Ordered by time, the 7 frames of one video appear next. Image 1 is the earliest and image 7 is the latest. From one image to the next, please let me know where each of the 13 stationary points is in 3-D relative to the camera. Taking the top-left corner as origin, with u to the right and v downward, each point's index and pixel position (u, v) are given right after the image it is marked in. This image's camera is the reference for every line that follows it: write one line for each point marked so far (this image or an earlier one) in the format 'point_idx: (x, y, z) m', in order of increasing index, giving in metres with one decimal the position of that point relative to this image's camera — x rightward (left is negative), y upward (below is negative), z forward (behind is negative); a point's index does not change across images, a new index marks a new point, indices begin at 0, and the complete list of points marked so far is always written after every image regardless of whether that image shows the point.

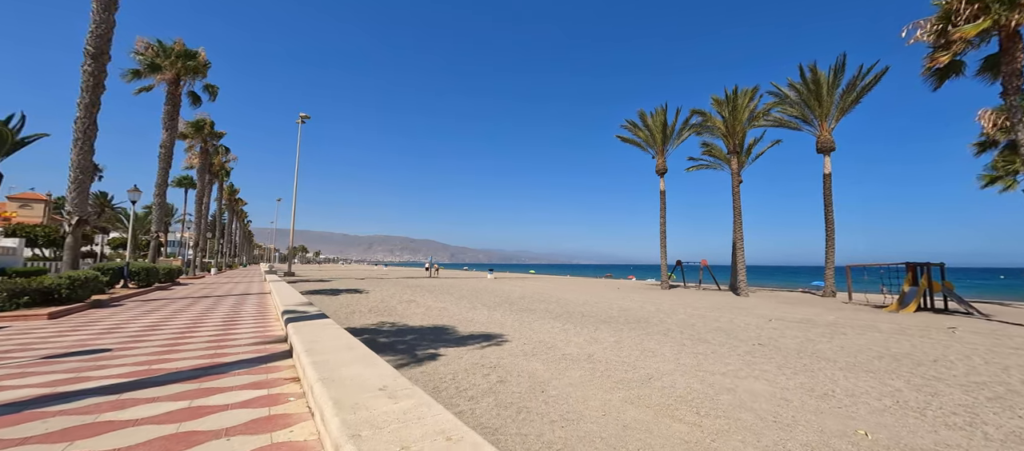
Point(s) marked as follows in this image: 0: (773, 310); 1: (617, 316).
0: (+8.7, -2.8, +12.5) m
1: (+3.2, -2.7, +11.2) m
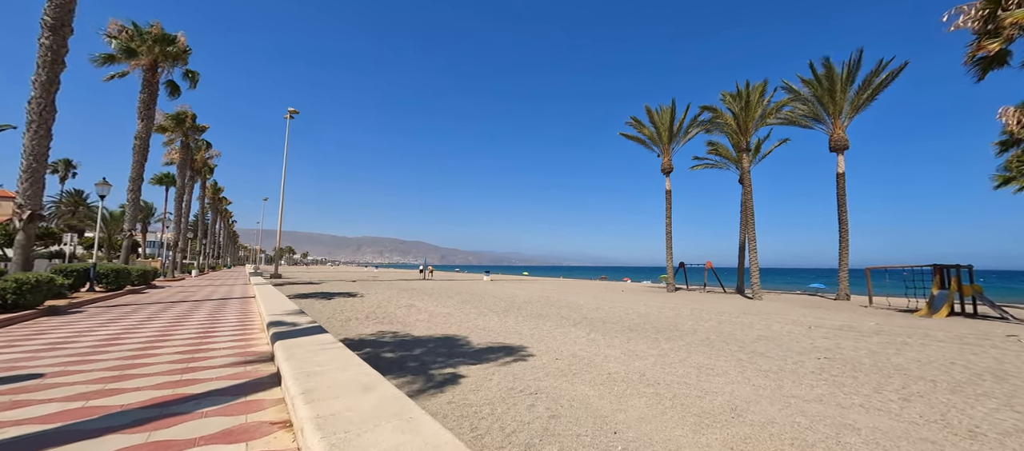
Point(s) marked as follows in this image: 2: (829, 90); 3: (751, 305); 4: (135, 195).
0: (+9.0, -2.8, +11.7) m
1: (+3.5, -2.7, +10.3) m
2: (+15.7, +6.7, +18.6) m
3: (+9.5, -3.2, +14.8) m
4: (-19.0, +1.6, +18.8) m
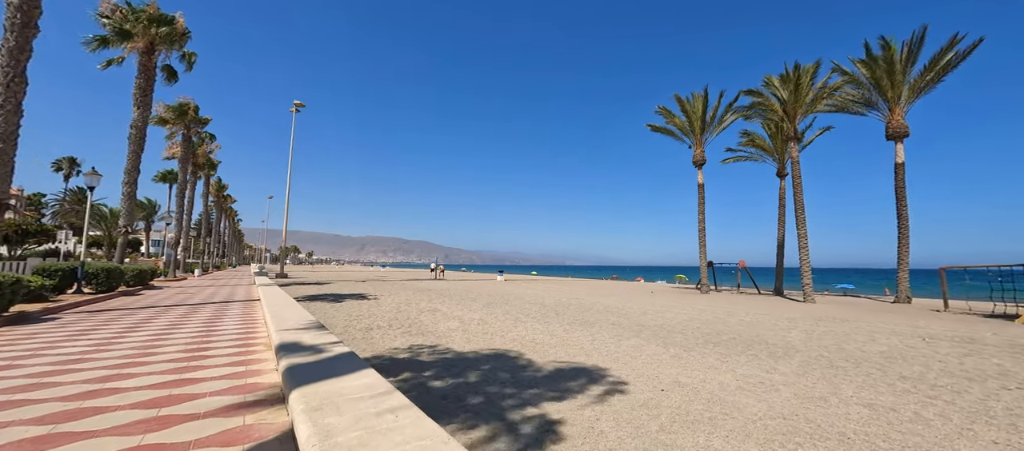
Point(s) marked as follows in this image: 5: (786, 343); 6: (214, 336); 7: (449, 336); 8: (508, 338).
0: (+10.2, -2.6, +10.0) m
1: (+4.7, -2.5, +8.7) m
2: (+16.9, +6.9, +16.8) m
3: (+10.6, -3.0, +13.2) m
4: (-17.8, +1.8, +17.5) m
5: (+5.5, -2.3, +7.5) m
6: (-6.3, -2.2, +8.0) m
7: (-1.3, -2.2, +7.6) m
8: (-0.1, -2.3, +7.5) m
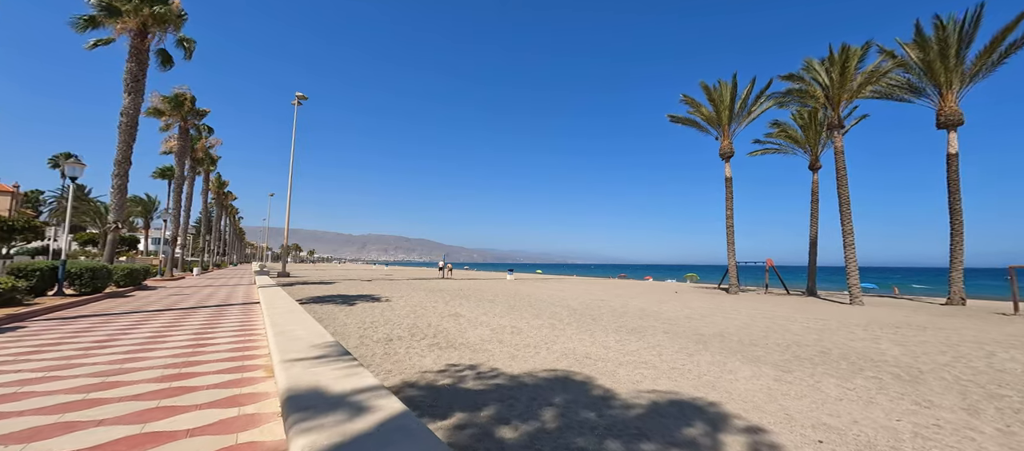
0: (+11.0, -2.4, +8.7) m
1: (+5.5, -2.3, +7.4) m
2: (+17.8, +7.1, +15.5) m
3: (+11.5, -2.8, +11.9) m
4: (-16.9, +1.9, +16.2) m
5: (+6.3, -2.2, +6.2) m
6: (-5.5, -2.1, +6.7) m
7: (-0.4, -2.1, +6.3) m
8: (+0.8, -2.1, +6.3) m
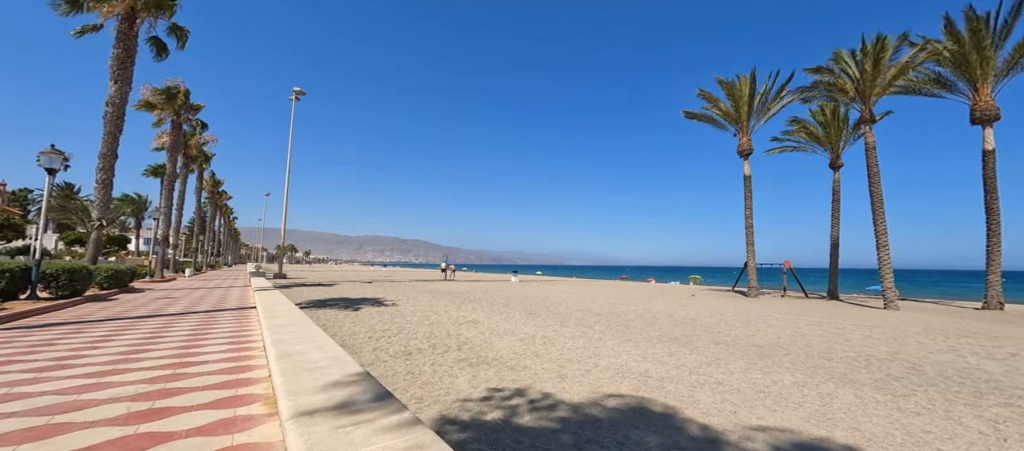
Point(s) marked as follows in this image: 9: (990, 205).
0: (+11.6, -2.4, +7.9) m
1: (+6.1, -2.3, +6.5) m
2: (+18.4, +7.1, +14.7) m
3: (+12.0, -2.8, +11.0) m
4: (-16.4, +2.0, +15.1) m
5: (+6.9, -2.1, +5.3) m
6: (-4.9, -2.0, +5.7) m
7: (+0.2, -2.0, +5.3) m
8: (+1.4, -2.1, +5.3) m
9: (+19.3, +0.8, +15.1) m
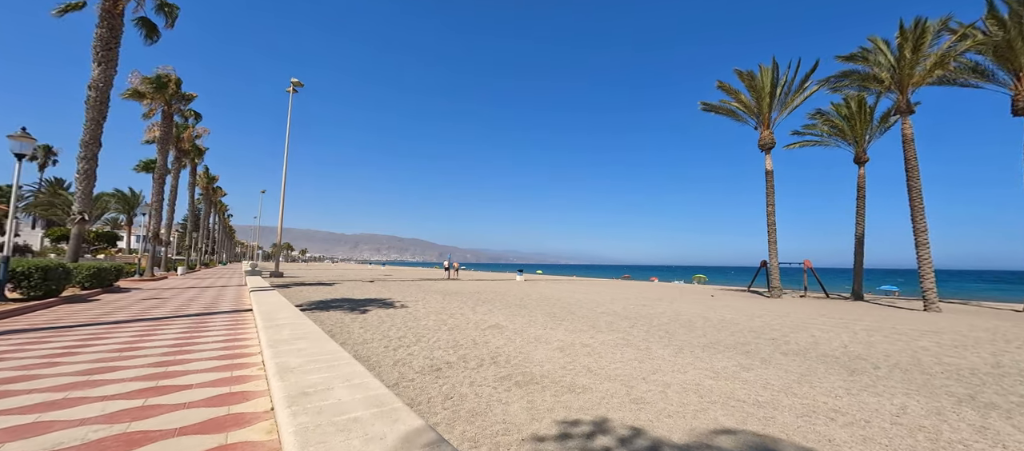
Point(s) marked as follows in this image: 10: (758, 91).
0: (+12.3, -2.3, +7.0) m
1: (+6.8, -2.2, +5.5) m
2: (+19.0, +7.2, +13.9) m
3: (+12.7, -2.7, +10.2) m
4: (-15.8, +2.2, +14.0) m
5: (+7.6, -2.0, +4.3) m
6: (-4.2, -1.9, +4.7) m
7: (+0.9, -1.9, +4.4) m
8: (+2.1, -1.9, +4.3) m
9: (+19.8, +0.9, +14.3) m
10: (+12.6, +6.9, +19.2) m
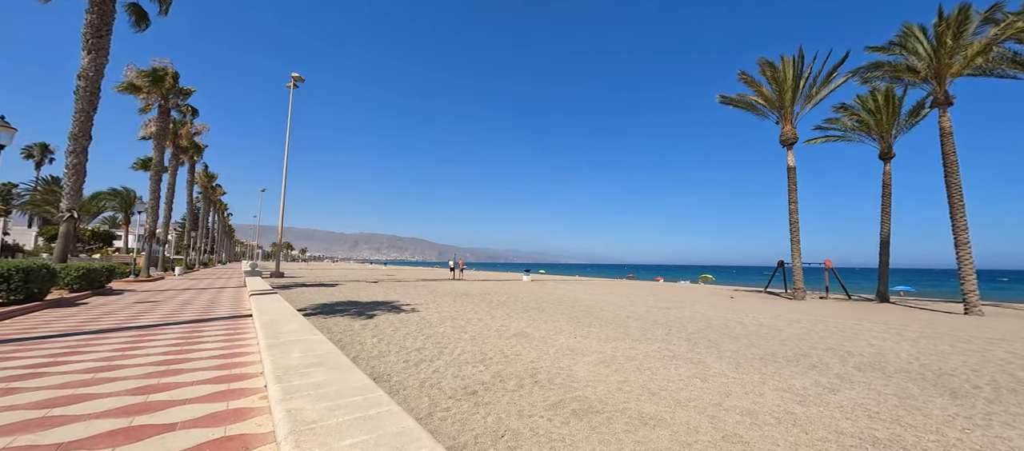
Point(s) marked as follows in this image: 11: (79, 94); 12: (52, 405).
0: (+12.8, -2.3, +6.2) m
1: (+7.3, -2.1, +4.8) m
2: (+19.5, +7.2, +13.1) m
3: (+13.2, -2.6, +9.4) m
4: (-15.2, +2.3, +13.2) m
5: (+8.1, -2.0, +3.6) m
6: (-3.7, -1.8, +3.9) m
7: (+1.4, -1.8, +3.6) m
8: (+2.6, -1.9, +3.5) m
9: (+20.4, +1.0, +13.5) m
10: (+13.1, +7.0, +18.4) m
11: (-15.1, +4.6, +13.1) m
12: (-4.3, -1.7, +3.5) m
